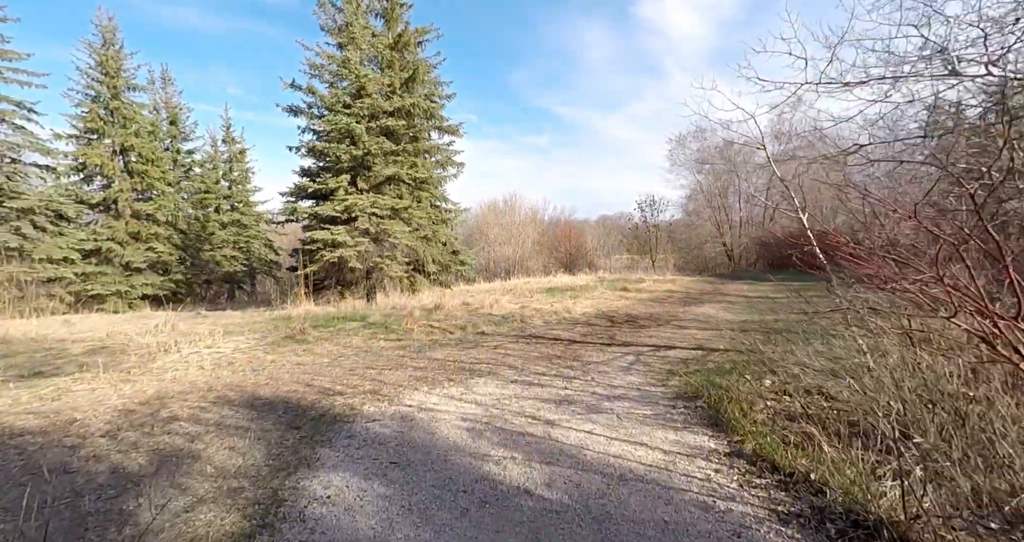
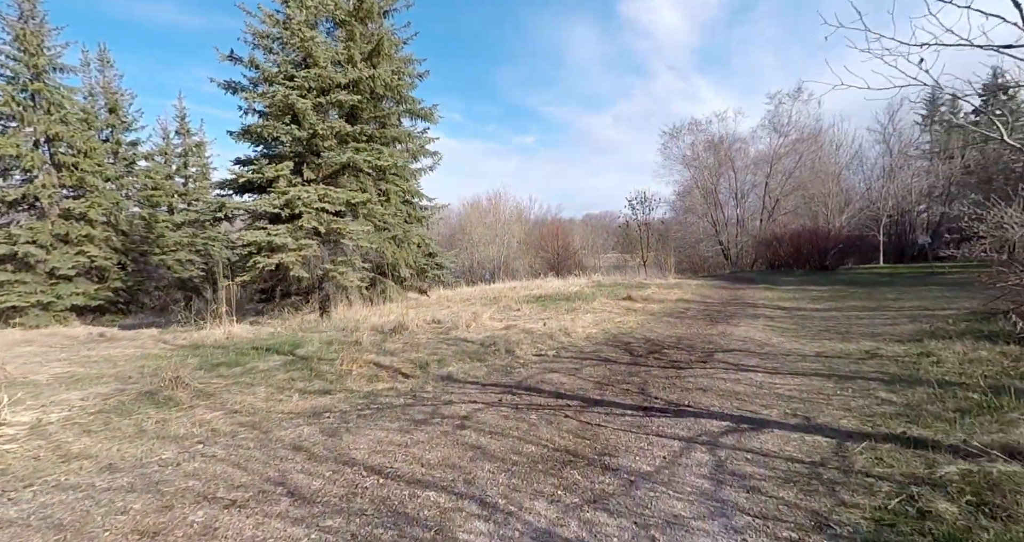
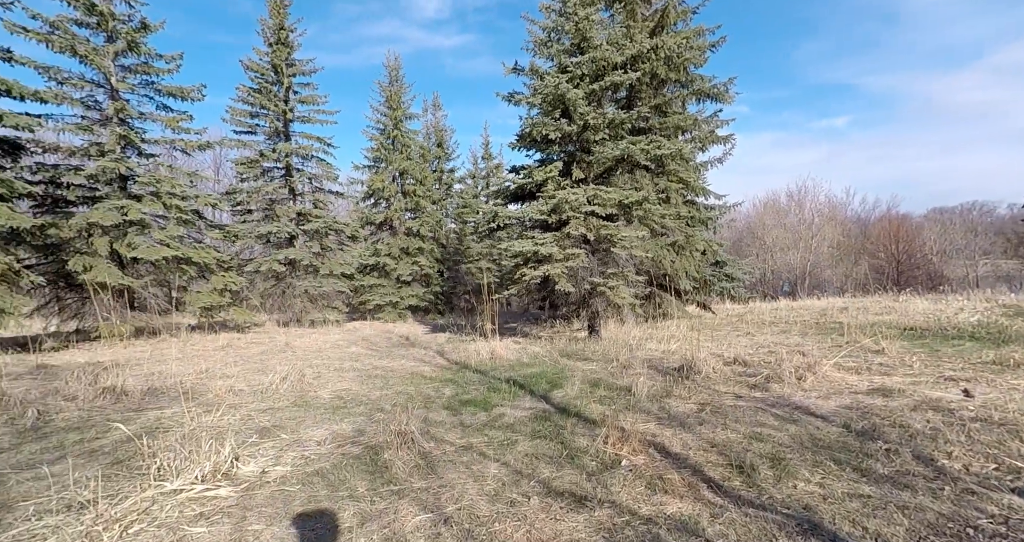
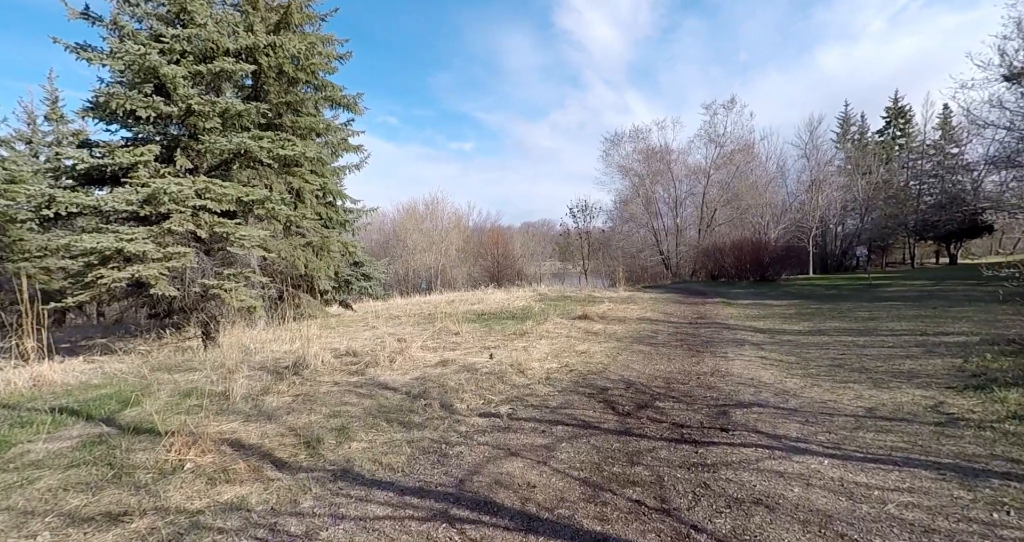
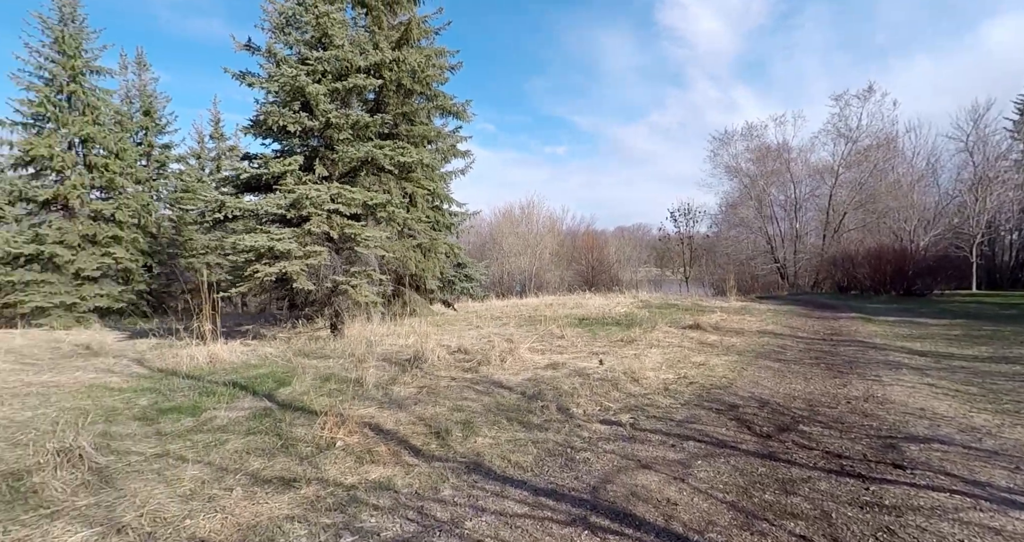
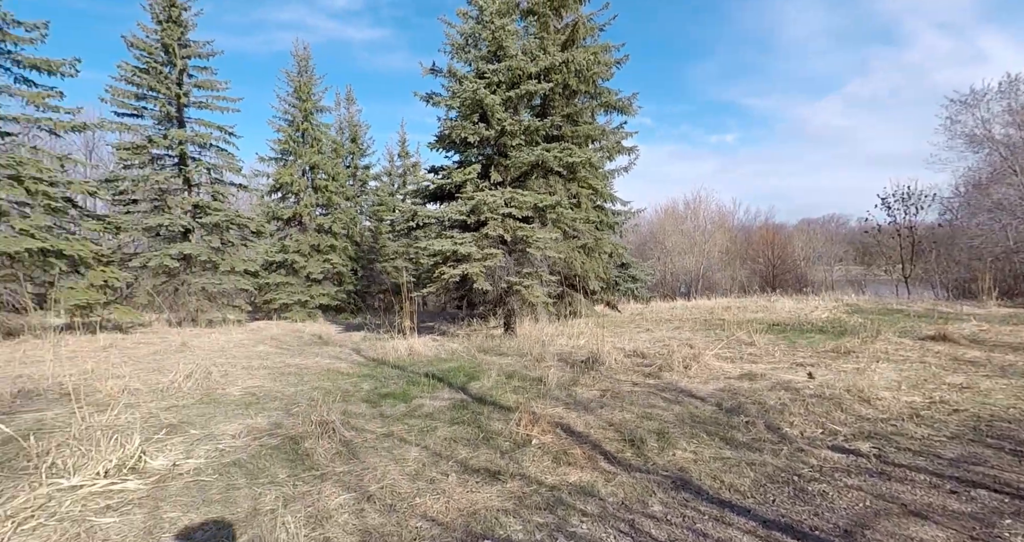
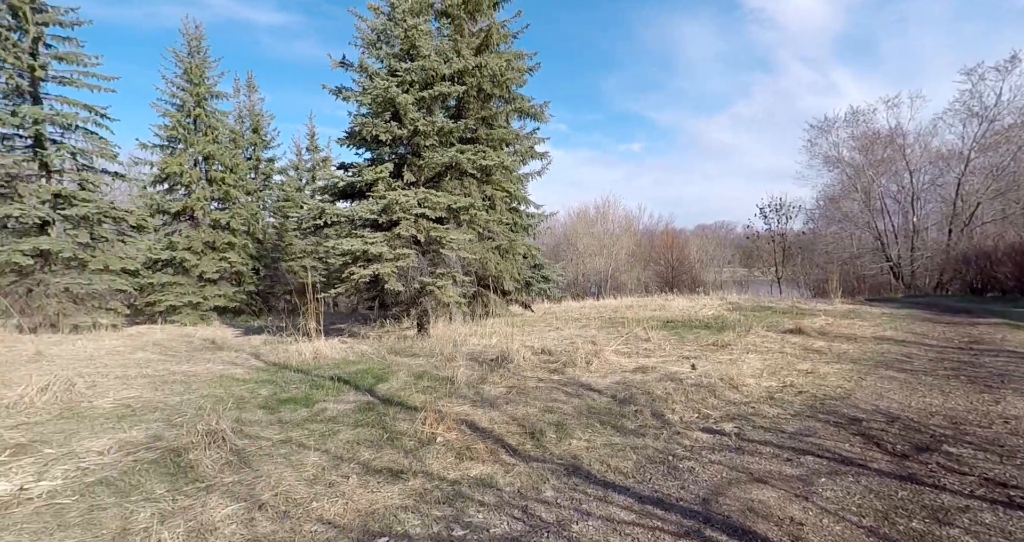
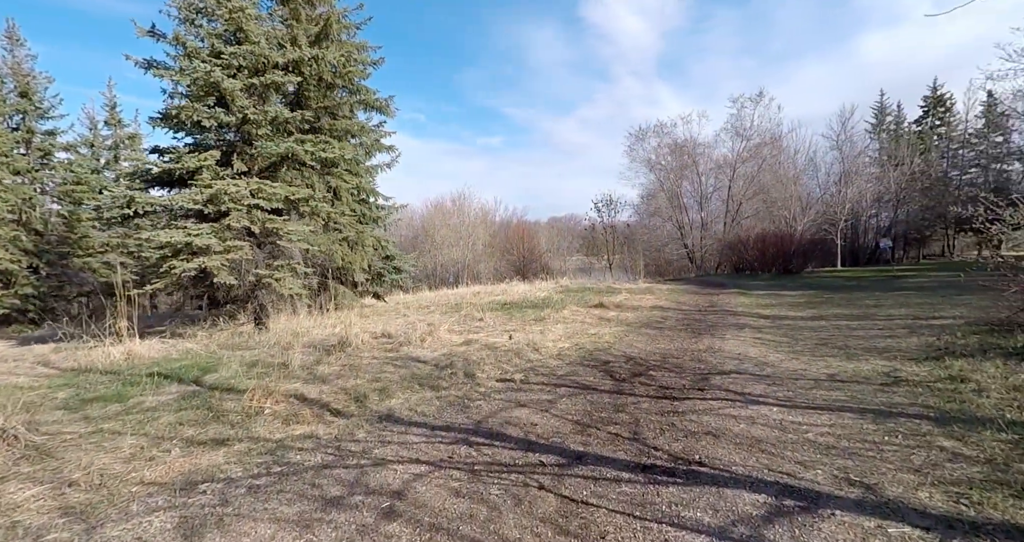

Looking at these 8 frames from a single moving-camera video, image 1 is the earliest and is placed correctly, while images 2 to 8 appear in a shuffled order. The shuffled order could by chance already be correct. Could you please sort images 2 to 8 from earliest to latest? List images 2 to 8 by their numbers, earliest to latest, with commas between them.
2, 8, 4, 5, 7, 6, 3
